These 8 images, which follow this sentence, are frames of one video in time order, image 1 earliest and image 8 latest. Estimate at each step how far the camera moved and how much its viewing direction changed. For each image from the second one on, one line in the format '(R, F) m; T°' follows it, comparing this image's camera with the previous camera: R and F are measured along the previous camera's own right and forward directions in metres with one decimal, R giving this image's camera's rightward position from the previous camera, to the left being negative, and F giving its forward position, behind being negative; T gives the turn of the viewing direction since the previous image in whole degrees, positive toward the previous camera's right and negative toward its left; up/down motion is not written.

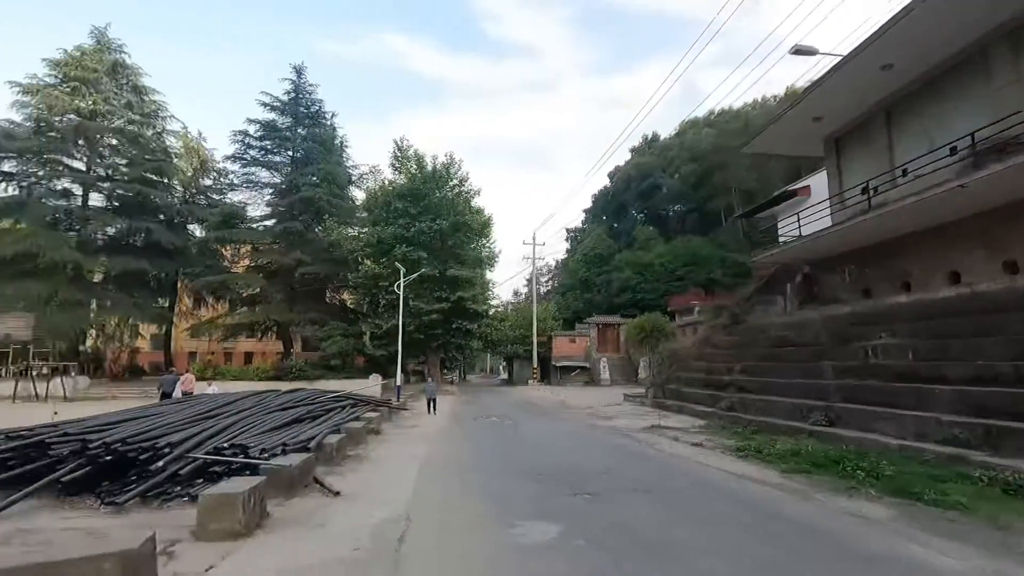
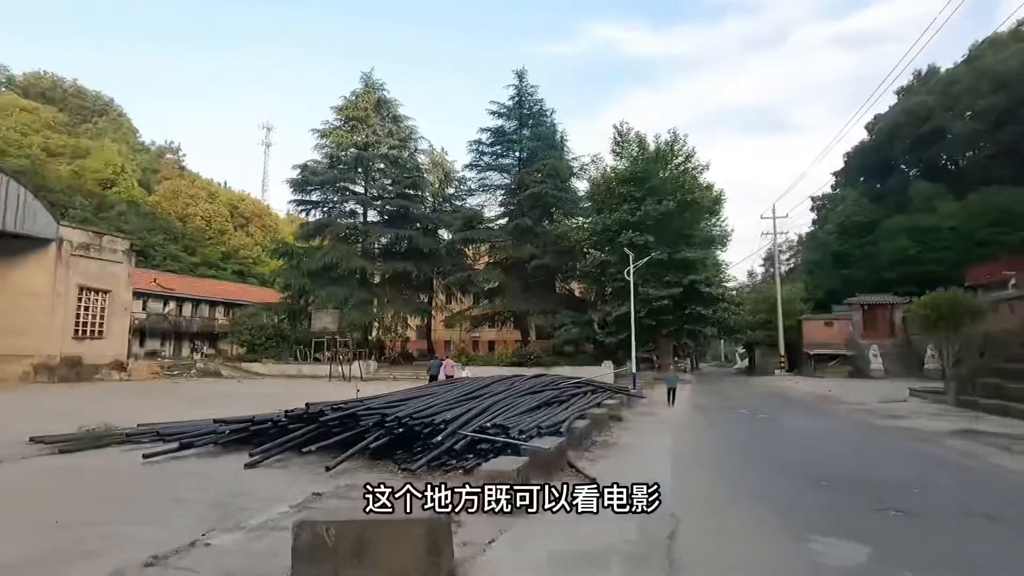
(-0.3, +0.2) m; -23°
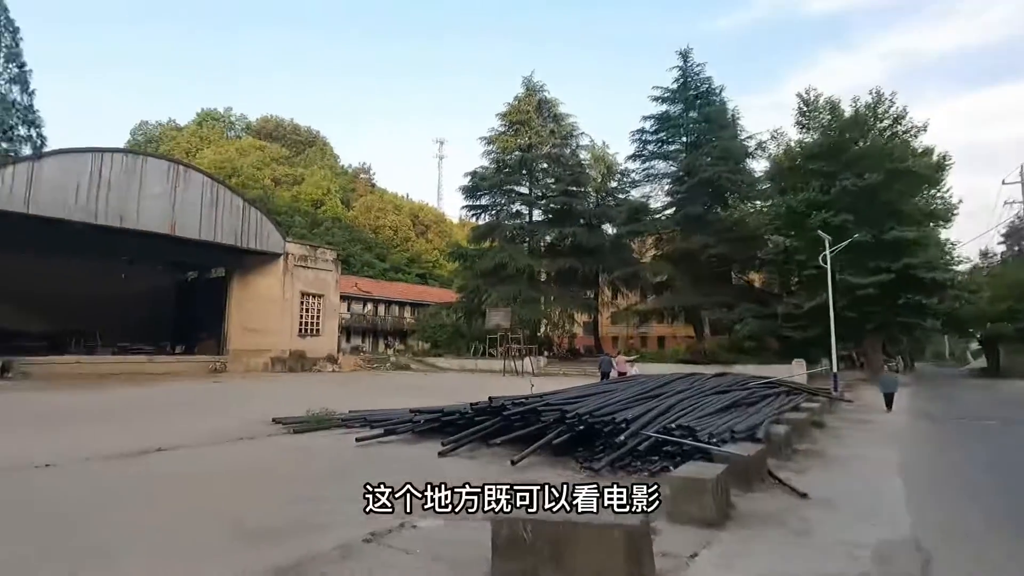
(-0.2, +0.2) m; -17°
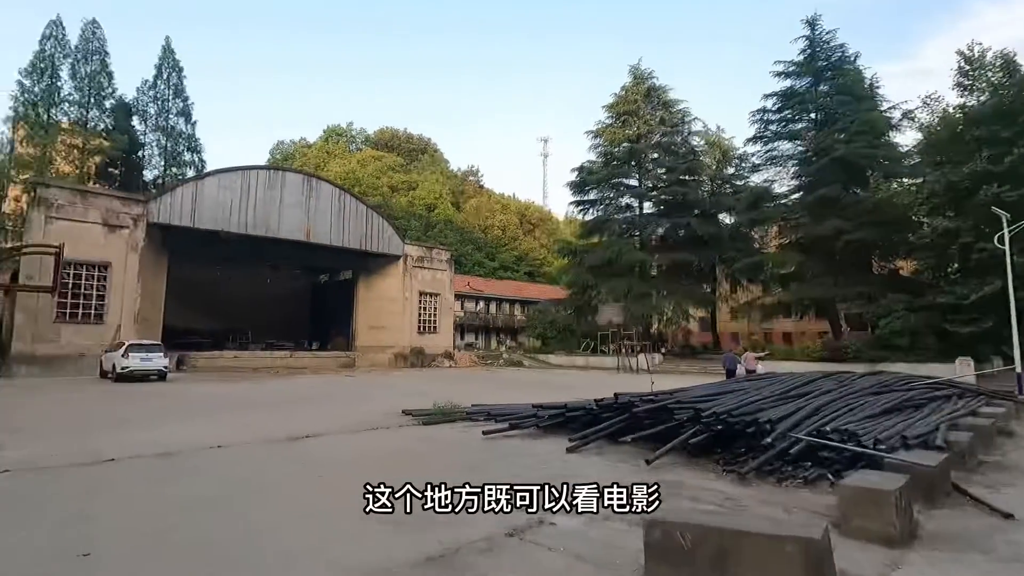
(-0.2, +0.1) m; -11°
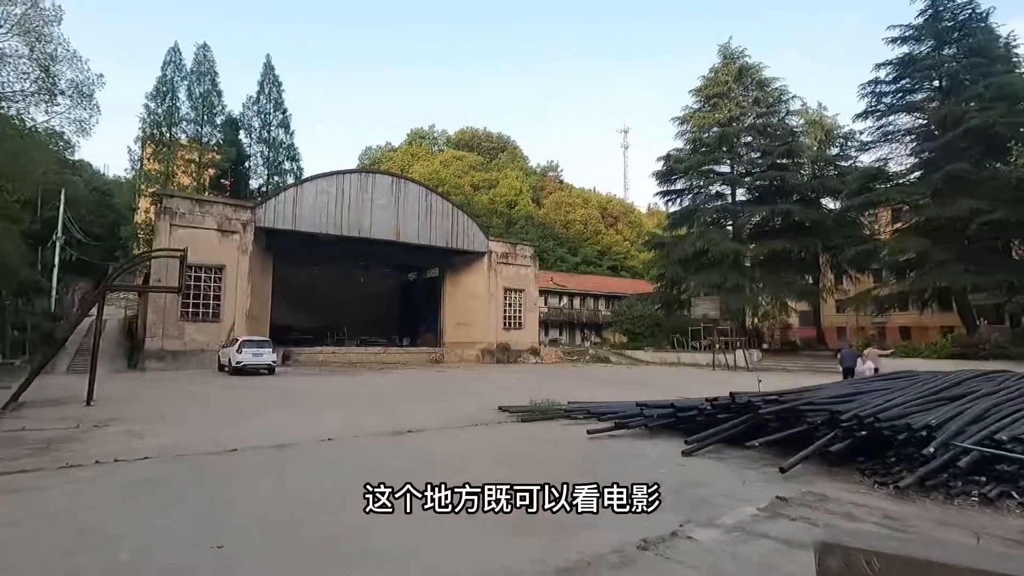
(-0.3, +0.3) m; -9°
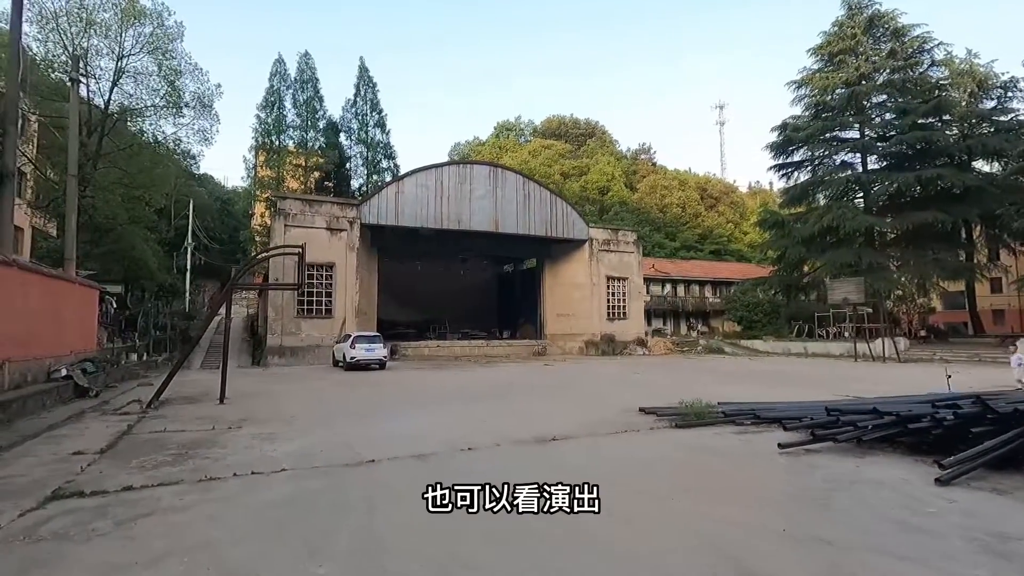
(-0.9, +1.1) m; -9°
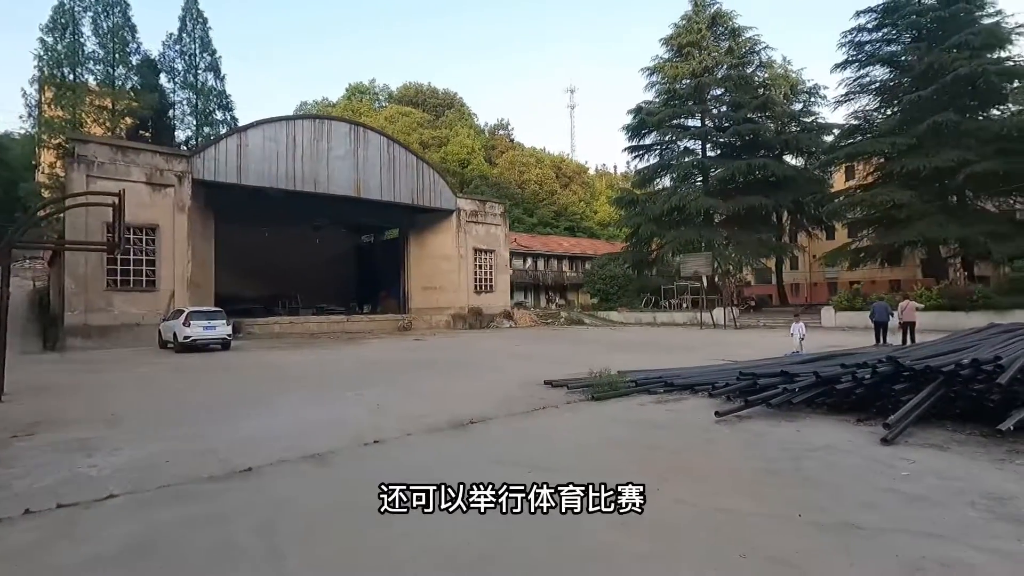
(-0.6, +1.2) m; +16°
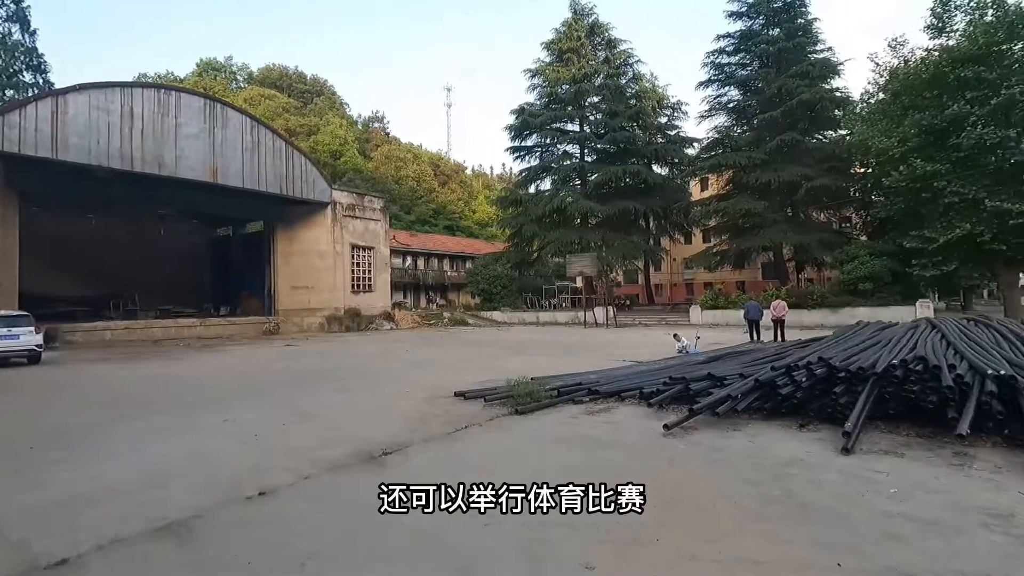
(-0.5, +1.0) m; +13°
